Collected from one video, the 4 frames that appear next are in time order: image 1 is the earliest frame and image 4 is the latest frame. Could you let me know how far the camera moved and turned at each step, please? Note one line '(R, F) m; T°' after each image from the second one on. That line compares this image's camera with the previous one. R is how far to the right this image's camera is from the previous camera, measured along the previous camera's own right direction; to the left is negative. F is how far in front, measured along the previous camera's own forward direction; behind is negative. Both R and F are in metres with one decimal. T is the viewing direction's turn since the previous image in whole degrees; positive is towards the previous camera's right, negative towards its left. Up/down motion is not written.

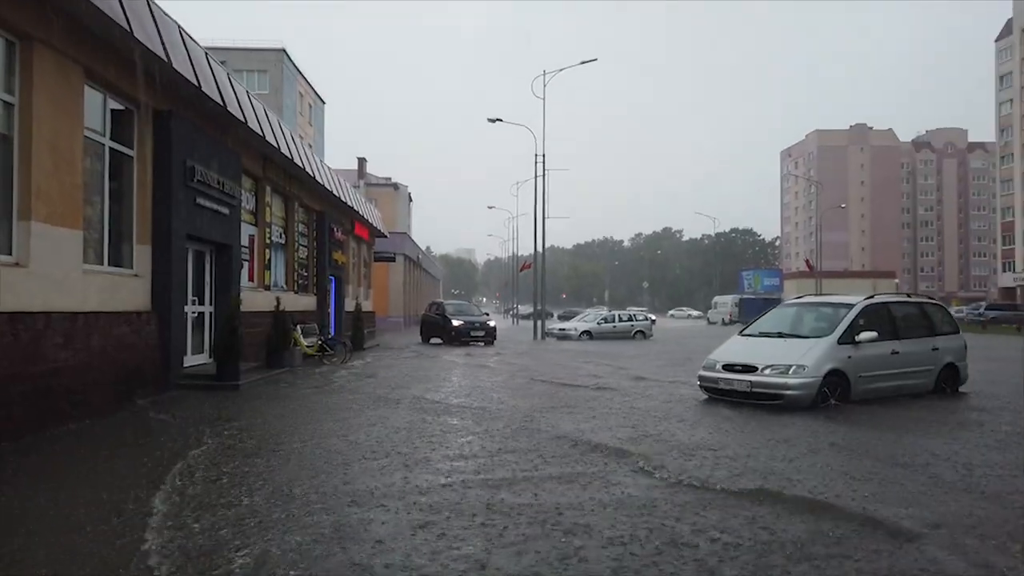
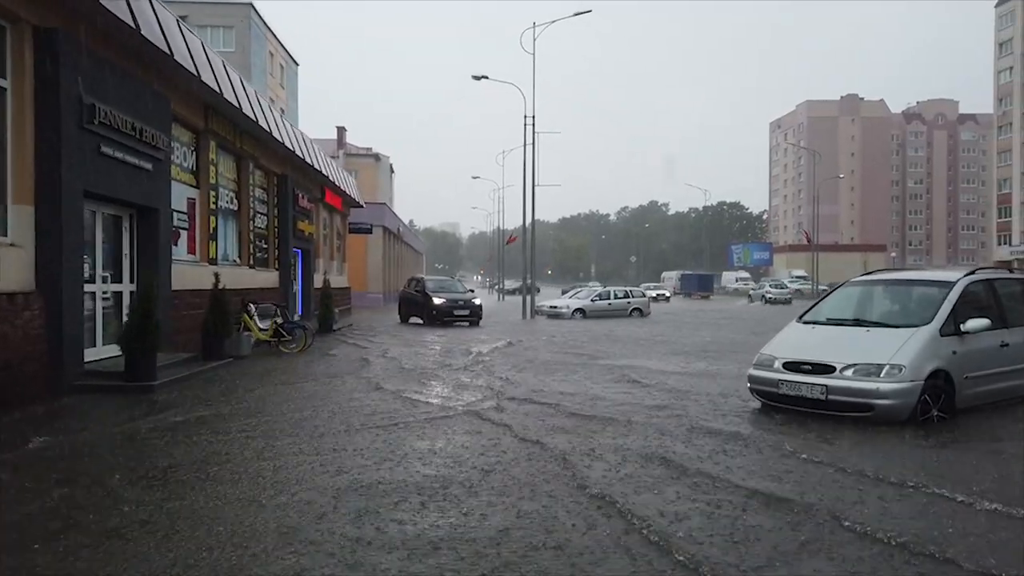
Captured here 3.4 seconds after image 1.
(-0.1, +2.7) m; +1°
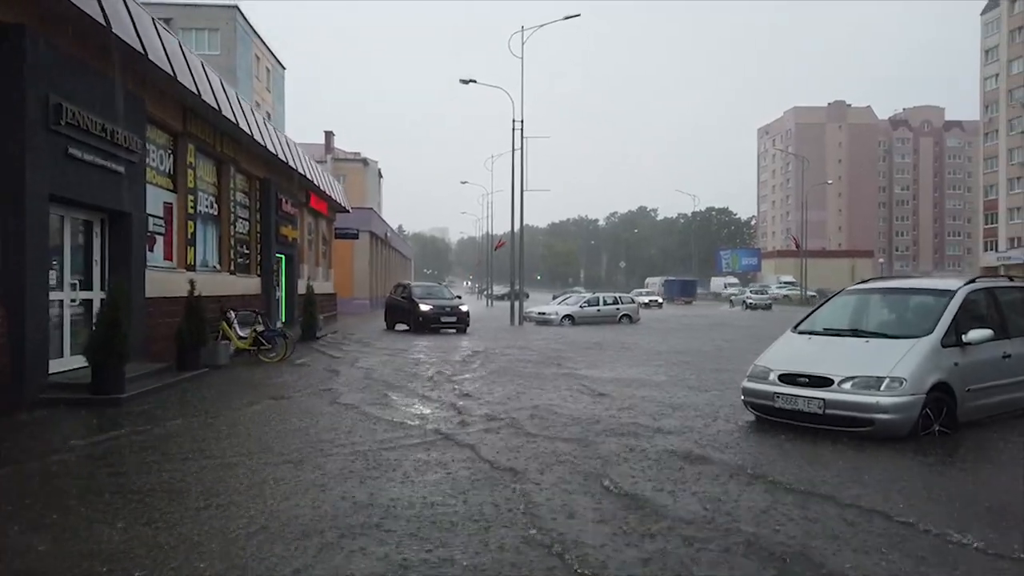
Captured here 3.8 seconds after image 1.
(0.0, +0.4) m; +1°
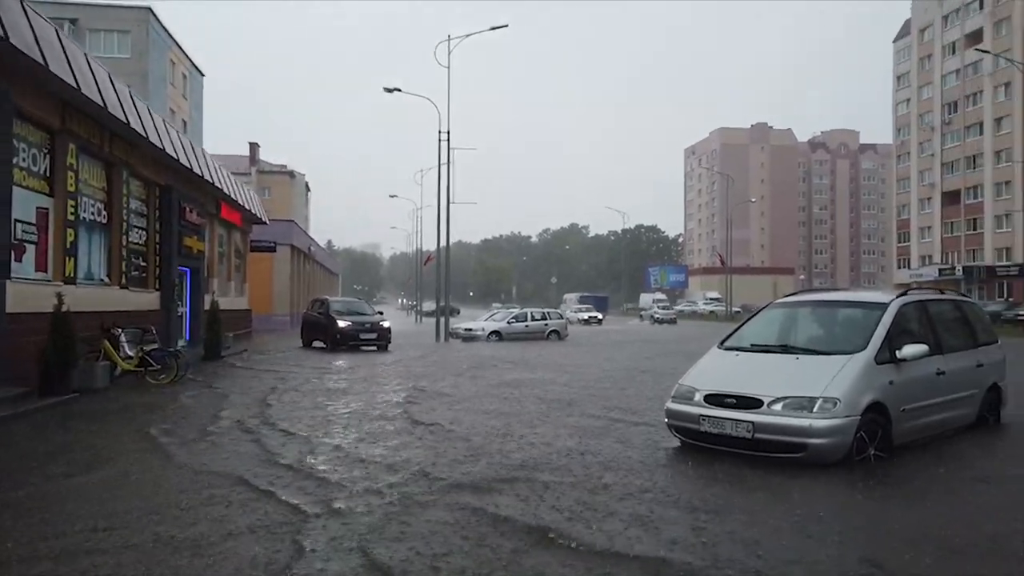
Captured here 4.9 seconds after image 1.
(+0.3, +0.8) m; +5°
